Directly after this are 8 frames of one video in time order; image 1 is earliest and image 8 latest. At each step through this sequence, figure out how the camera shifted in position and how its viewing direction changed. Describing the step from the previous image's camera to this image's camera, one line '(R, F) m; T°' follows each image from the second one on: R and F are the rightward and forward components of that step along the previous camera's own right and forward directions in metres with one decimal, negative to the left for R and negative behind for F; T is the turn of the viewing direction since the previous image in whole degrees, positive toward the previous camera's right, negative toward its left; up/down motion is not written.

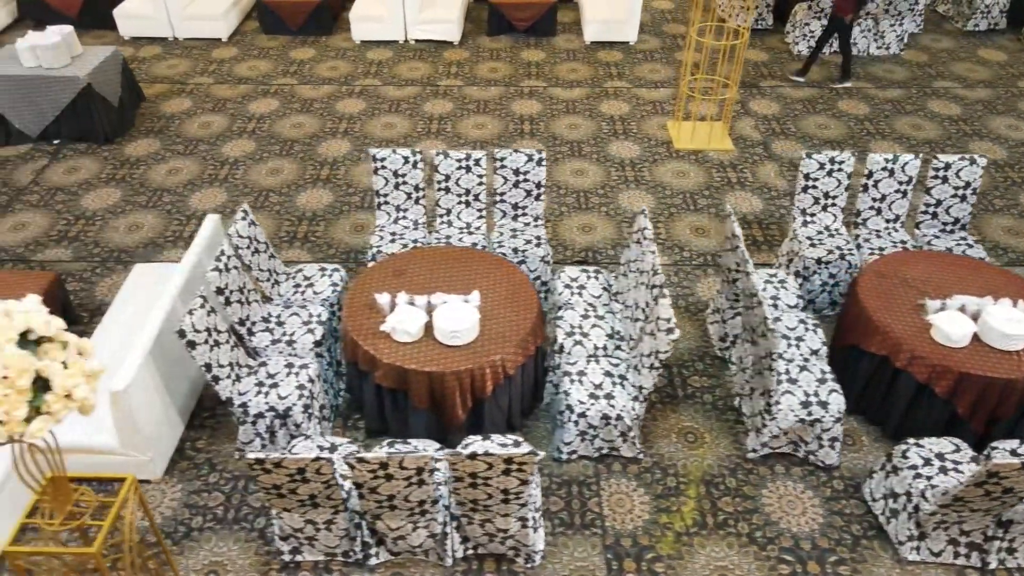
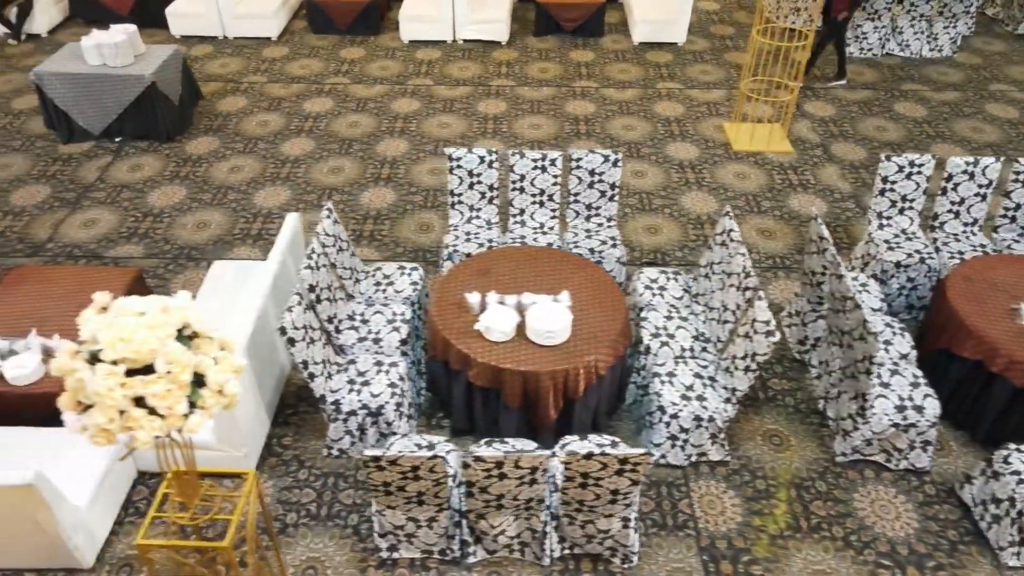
(-0.4, 0.0) m; -1°
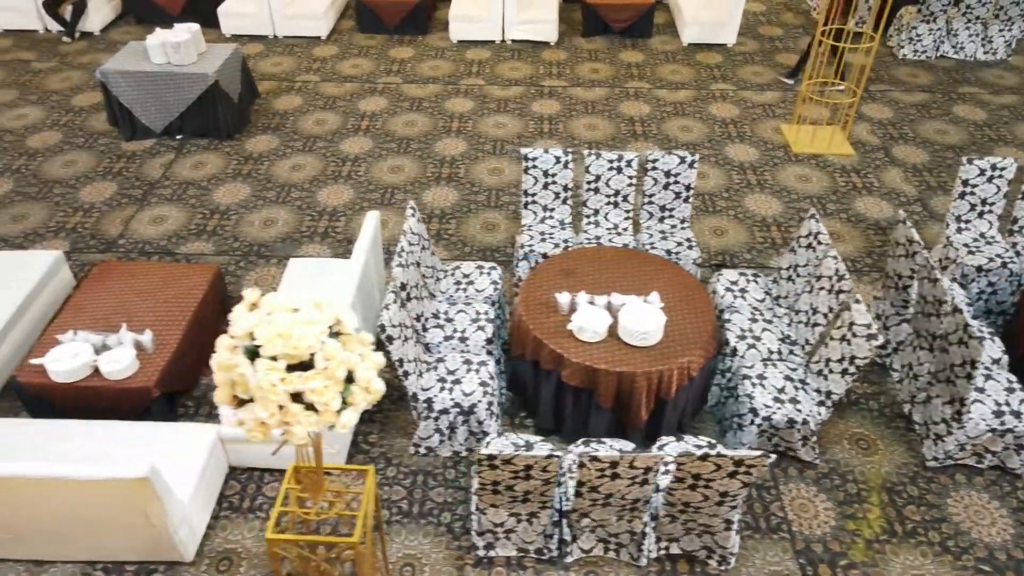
(-0.4, 0.0) m; -1°
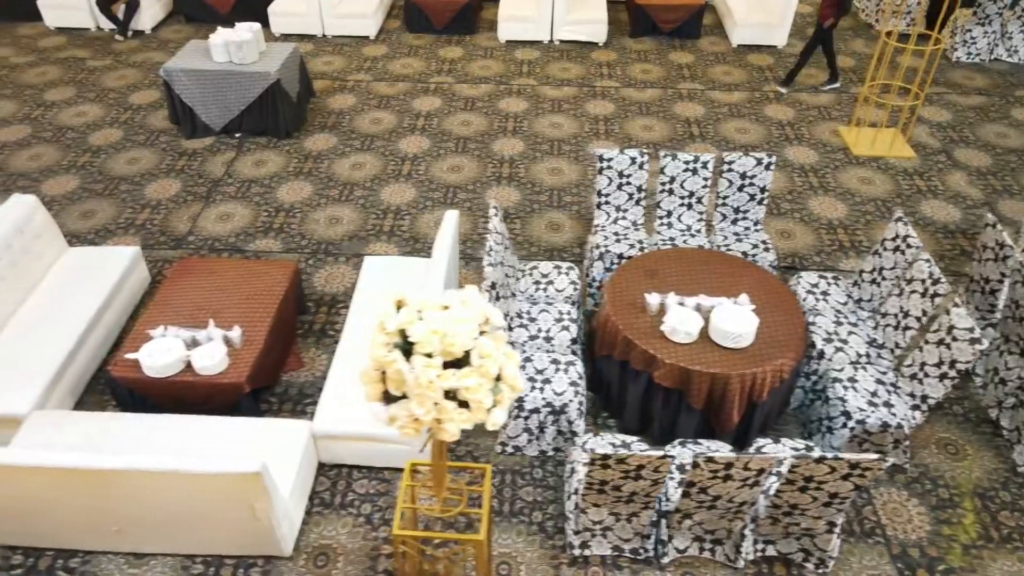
(-0.4, 0.0) m; -1°
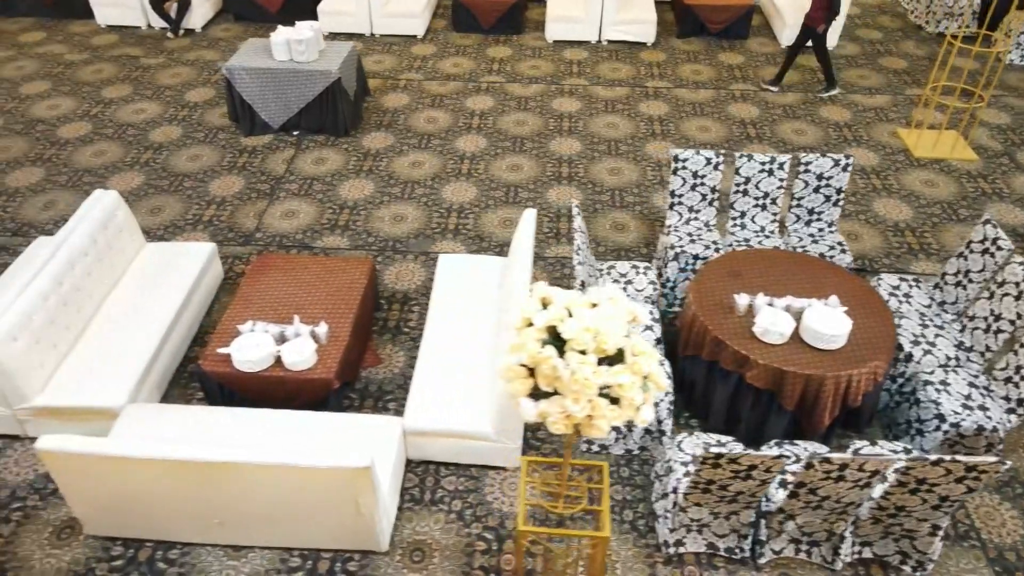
(-0.4, 0.0) m; -1°
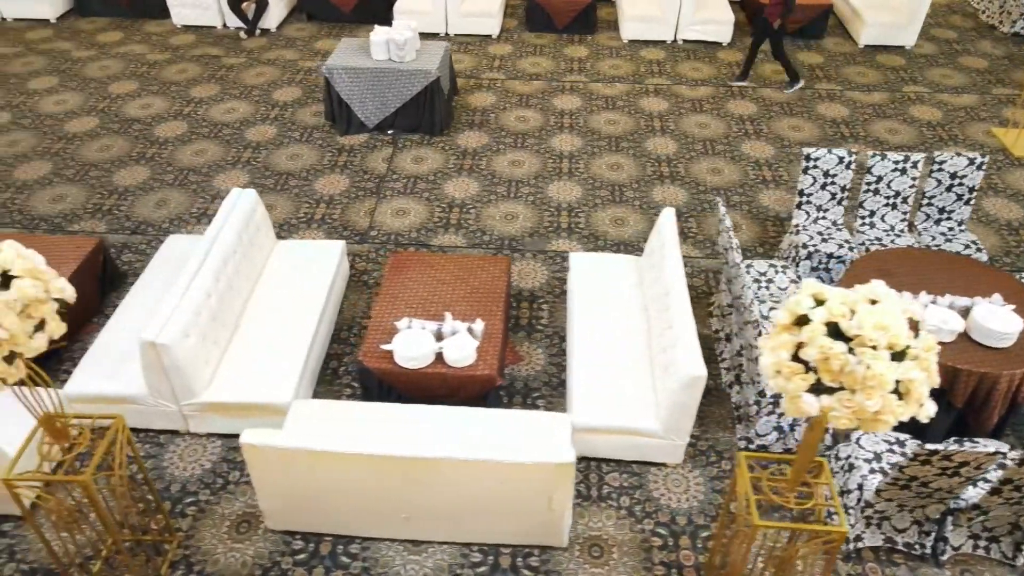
(-0.8, 0.0) m; 0°
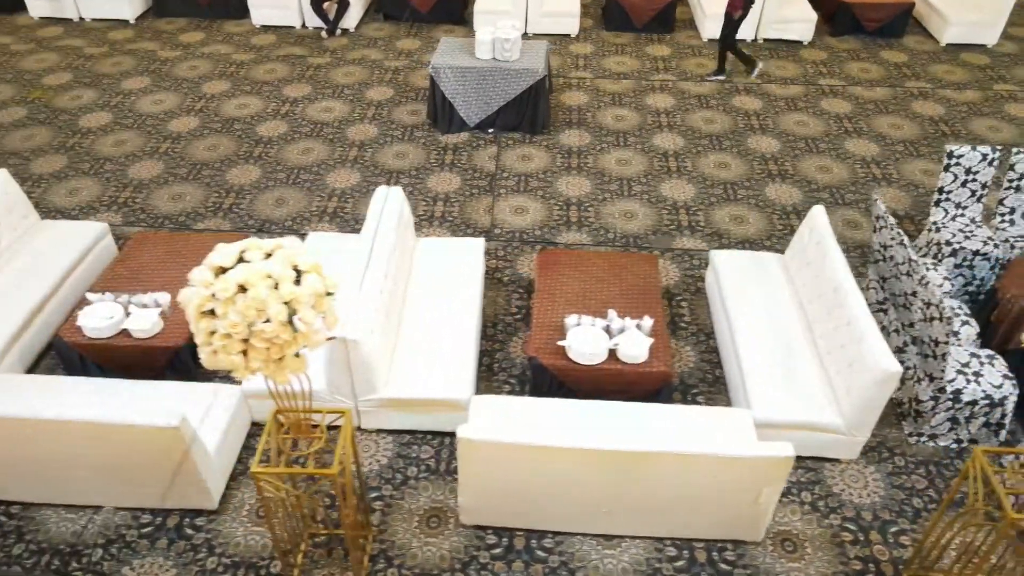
(-0.9, 0.0) m; 0°
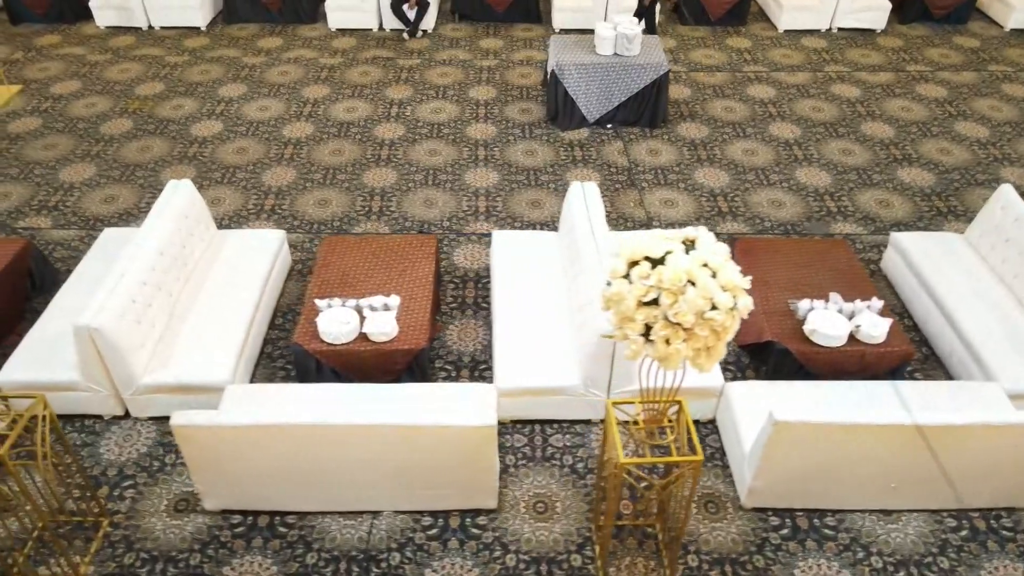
(-1.4, 0.0) m; +3°
